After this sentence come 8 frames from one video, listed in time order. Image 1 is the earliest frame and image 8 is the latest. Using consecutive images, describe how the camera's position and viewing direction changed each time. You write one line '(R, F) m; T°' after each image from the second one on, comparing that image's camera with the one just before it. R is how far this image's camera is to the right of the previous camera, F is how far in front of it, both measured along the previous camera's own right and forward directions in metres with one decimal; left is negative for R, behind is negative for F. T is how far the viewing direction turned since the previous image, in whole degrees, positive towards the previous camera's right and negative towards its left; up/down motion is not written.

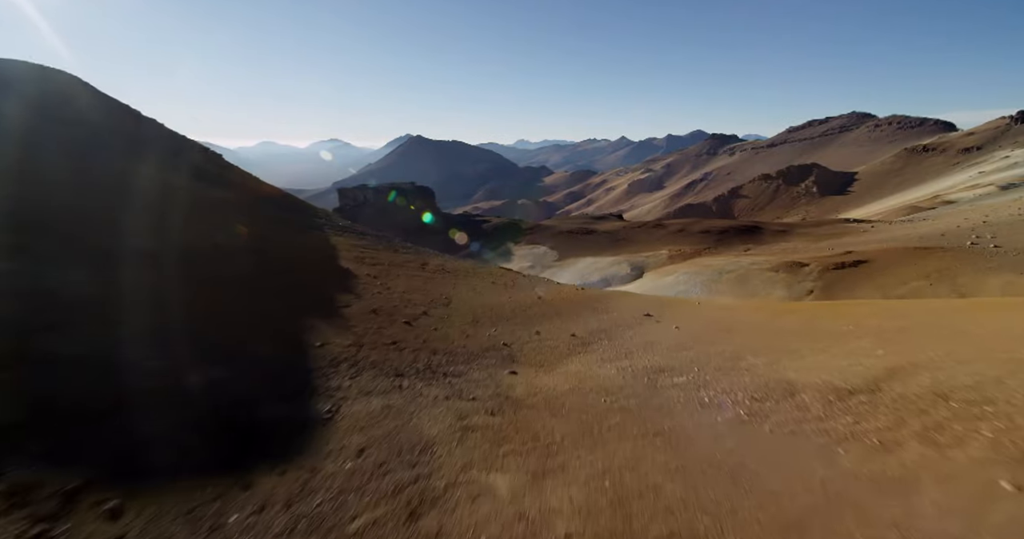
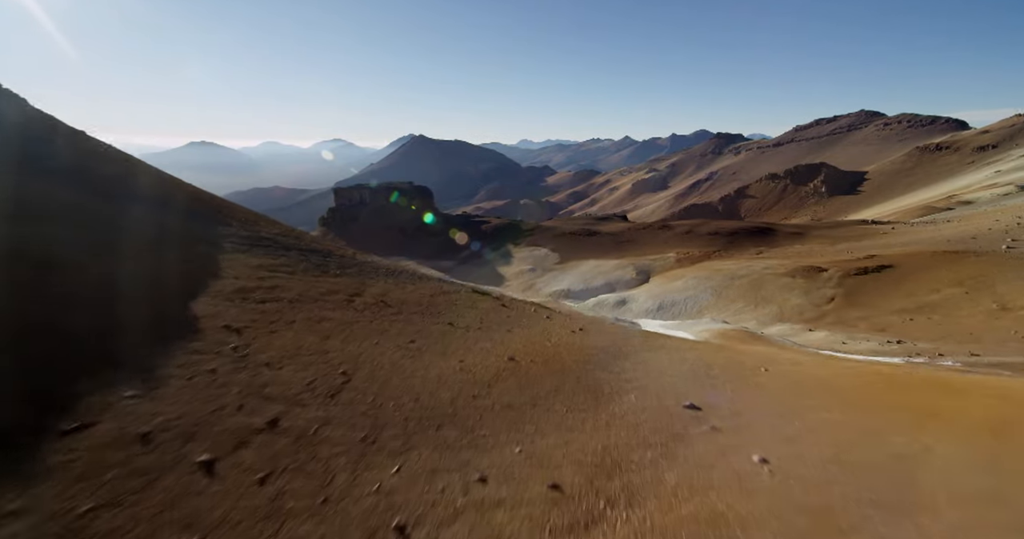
(+0.5, +3.0) m; 0°
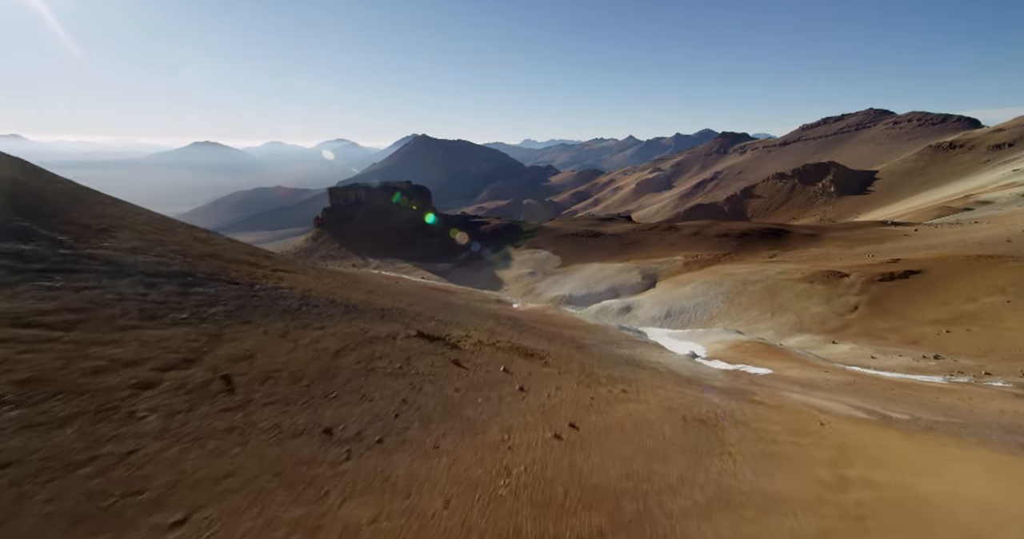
(+0.5, +3.2) m; 0°
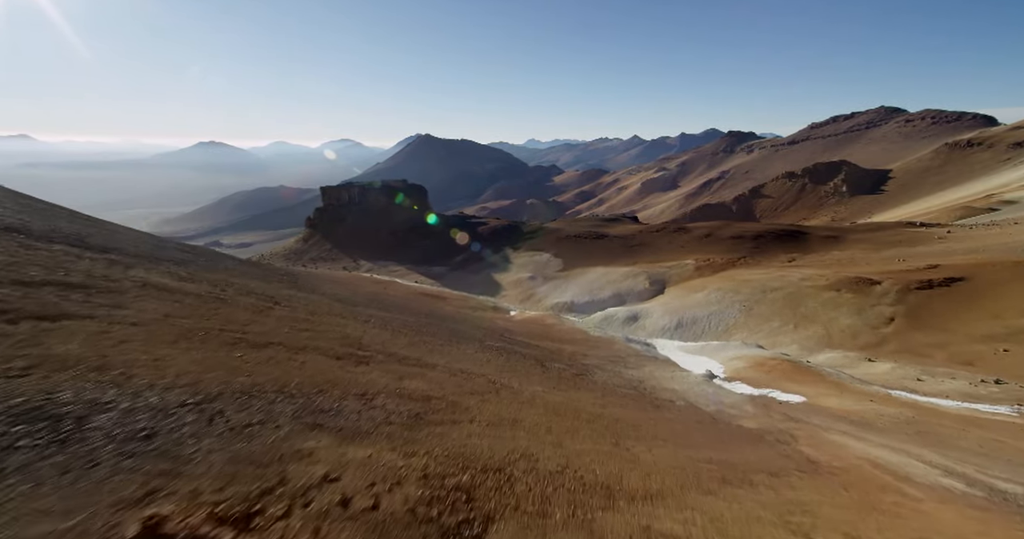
(+0.7, +4.1) m; 0°
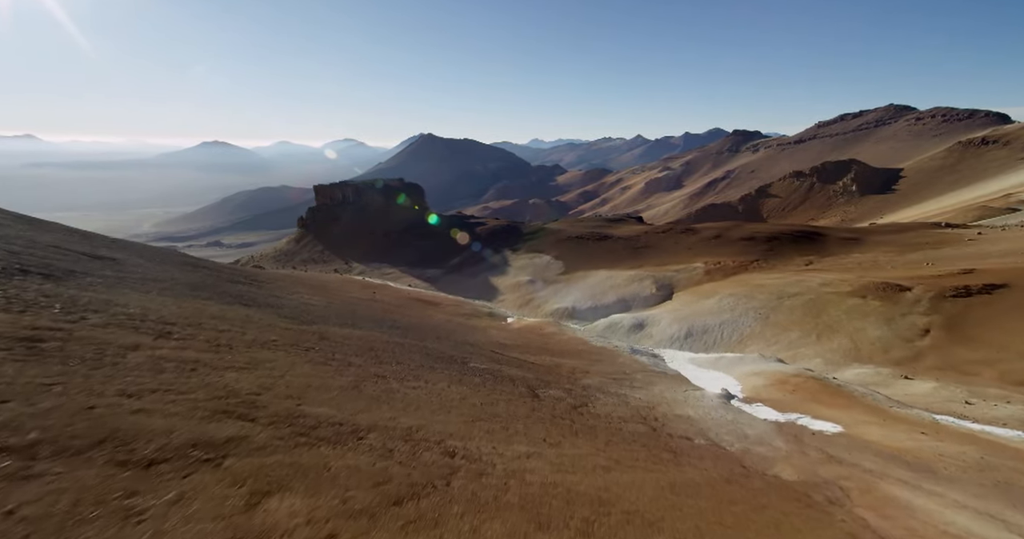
(+0.6, +3.4) m; 0°
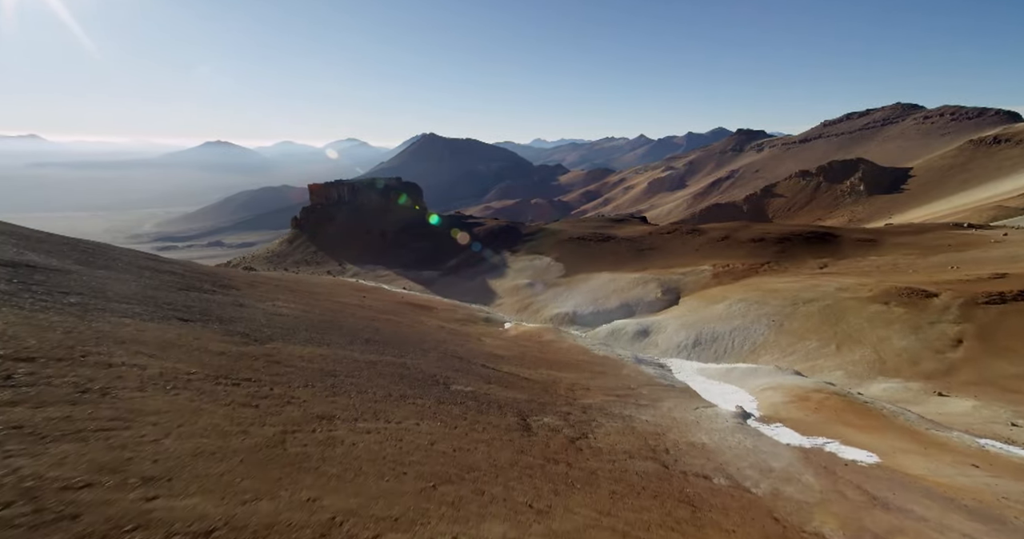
(+0.5, +2.6) m; 0°
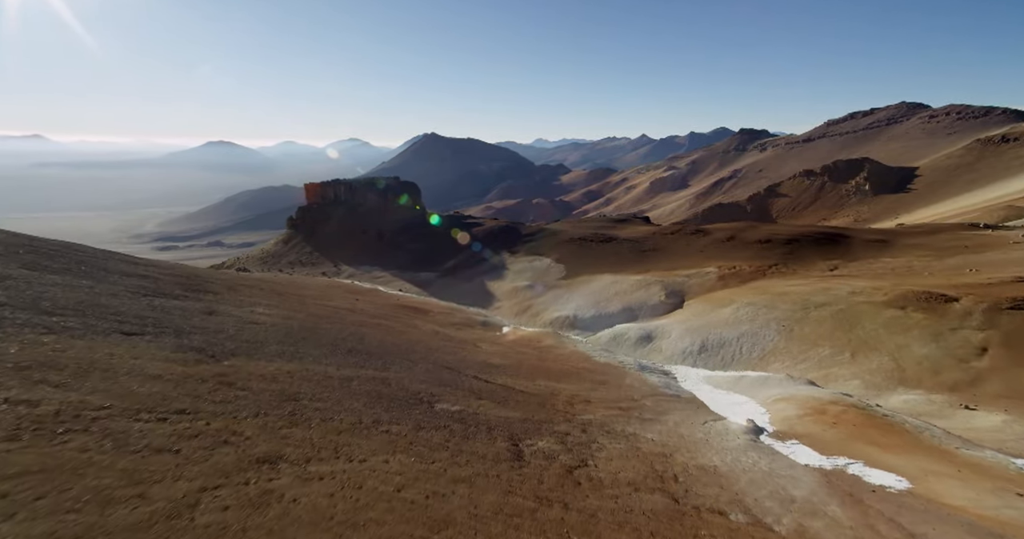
(+0.3, +1.7) m; 0°
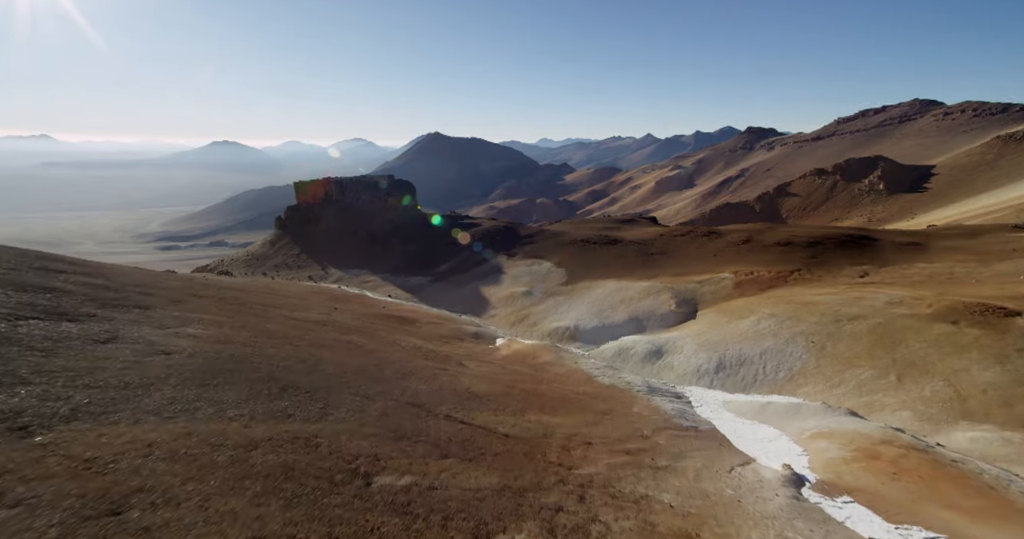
(+0.8, +4.4) m; 0°
